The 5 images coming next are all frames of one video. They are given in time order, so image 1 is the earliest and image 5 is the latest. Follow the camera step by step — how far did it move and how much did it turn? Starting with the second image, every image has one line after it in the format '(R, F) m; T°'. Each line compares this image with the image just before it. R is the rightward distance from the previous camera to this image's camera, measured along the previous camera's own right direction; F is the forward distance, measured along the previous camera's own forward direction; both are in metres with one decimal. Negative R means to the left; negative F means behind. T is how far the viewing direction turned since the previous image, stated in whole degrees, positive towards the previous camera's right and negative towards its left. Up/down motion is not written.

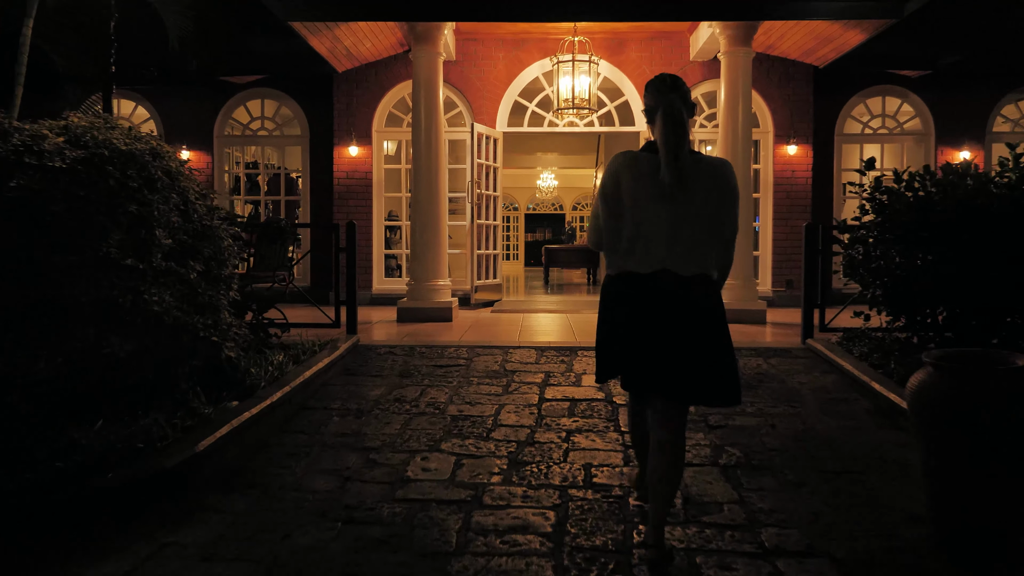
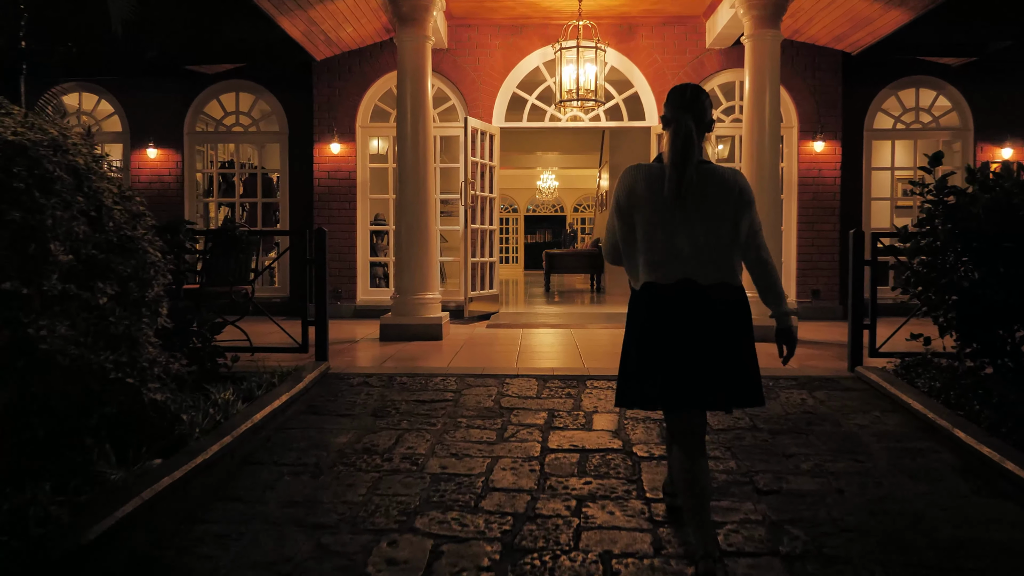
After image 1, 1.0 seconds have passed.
(0.0, +0.8) m; 0°
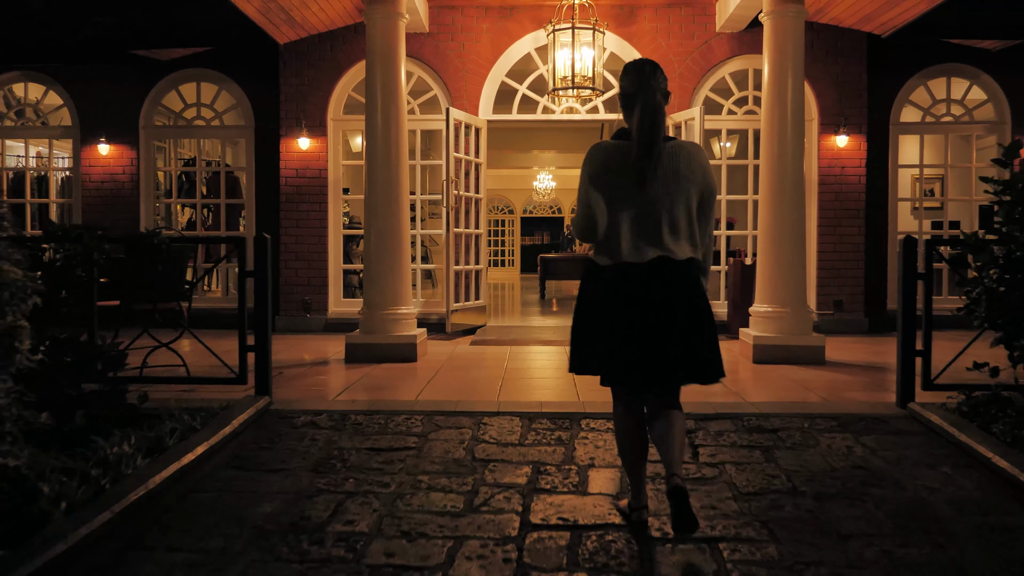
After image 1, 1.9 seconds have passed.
(+0.1, +0.8) m; 0°
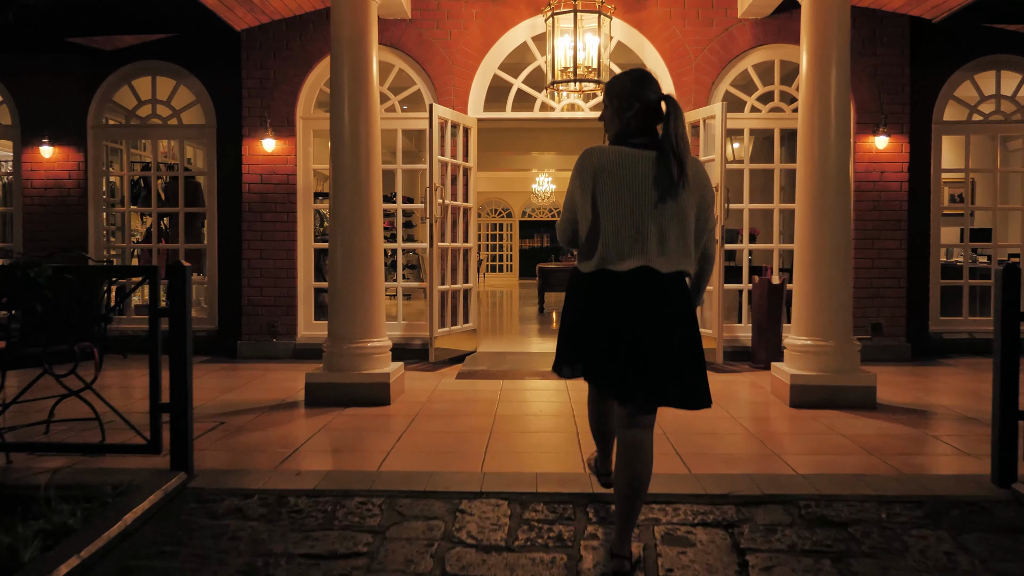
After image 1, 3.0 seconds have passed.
(0.0, +0.9) m; 0°
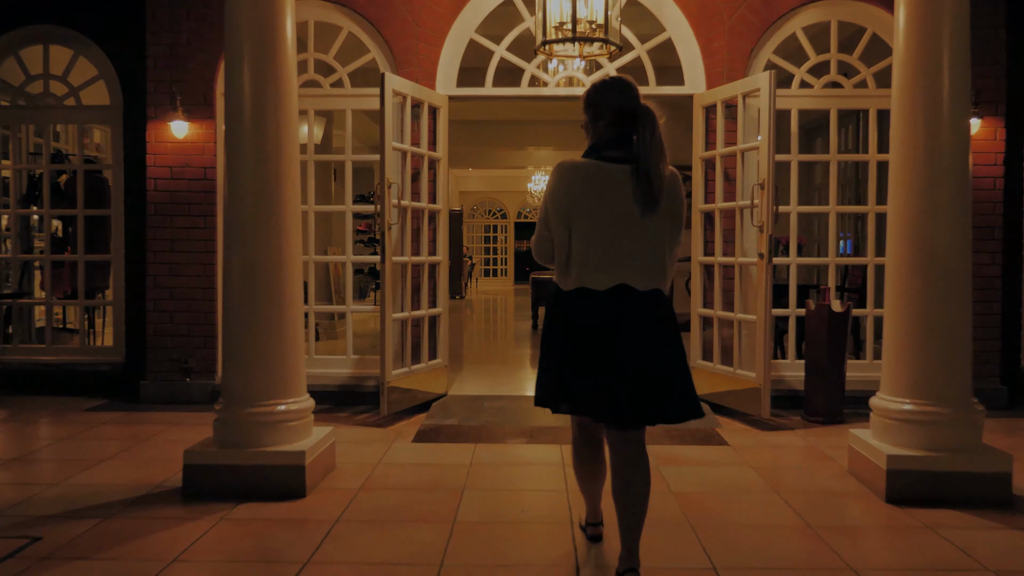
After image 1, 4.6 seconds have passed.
(+0.1, +1.4) m; 0°
